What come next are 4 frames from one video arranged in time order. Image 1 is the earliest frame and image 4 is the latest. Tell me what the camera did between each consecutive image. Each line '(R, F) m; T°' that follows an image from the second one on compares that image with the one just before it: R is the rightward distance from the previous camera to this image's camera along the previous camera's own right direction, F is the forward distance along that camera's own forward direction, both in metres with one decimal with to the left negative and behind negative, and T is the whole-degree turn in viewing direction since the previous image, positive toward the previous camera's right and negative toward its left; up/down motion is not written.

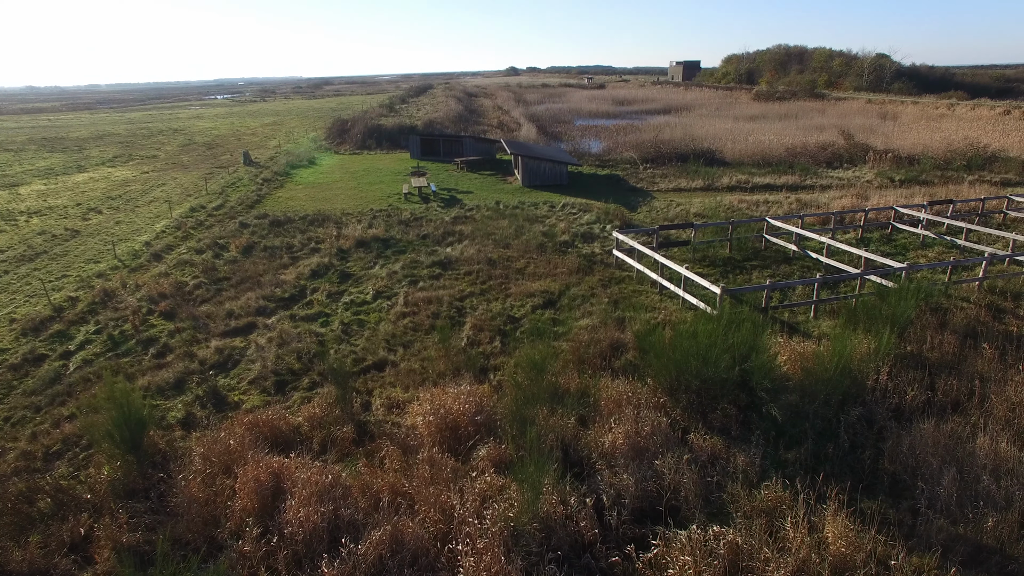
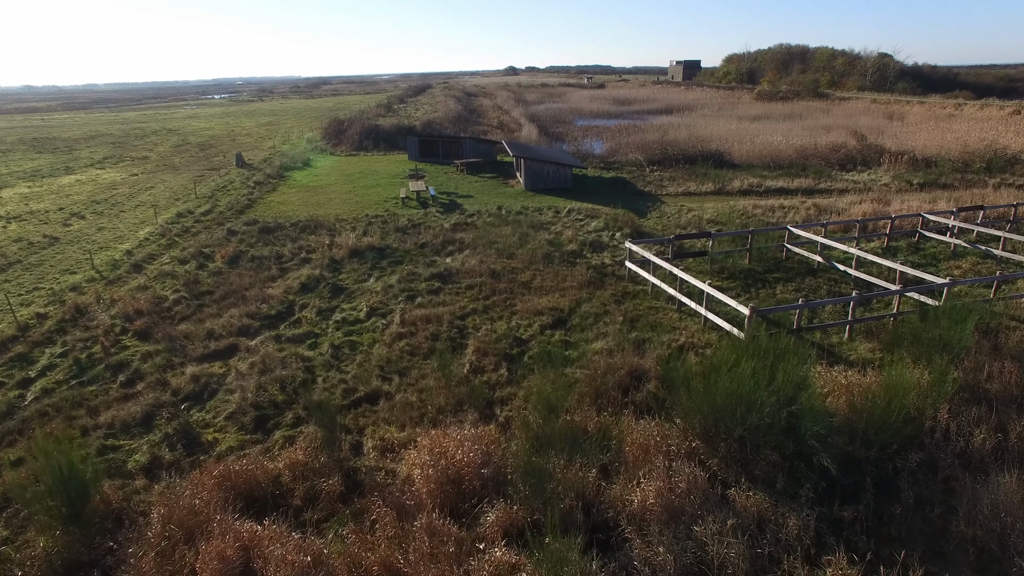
(-0.1, +0.9) m; 0°
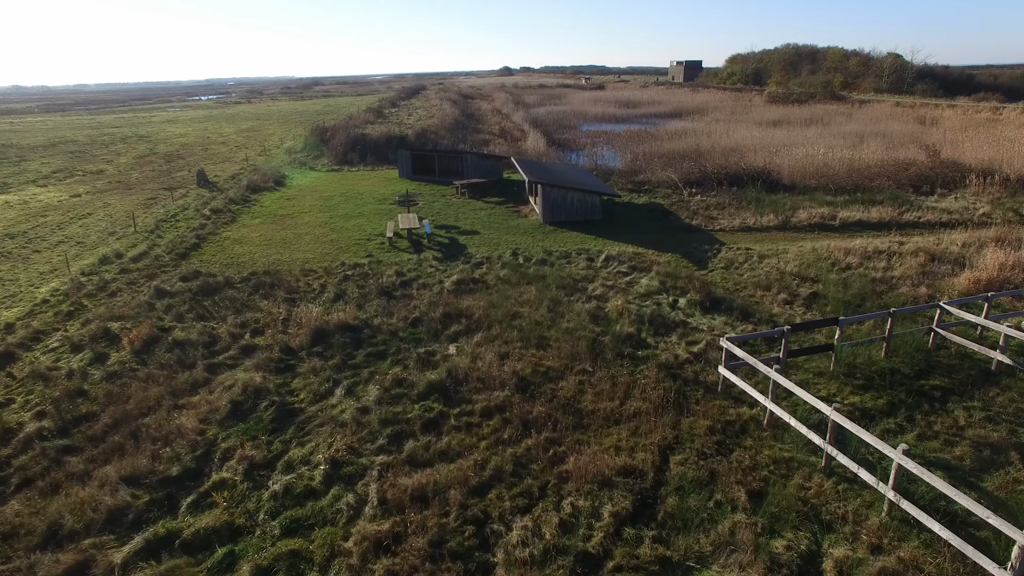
(-0.5, +3.8) m; +1°
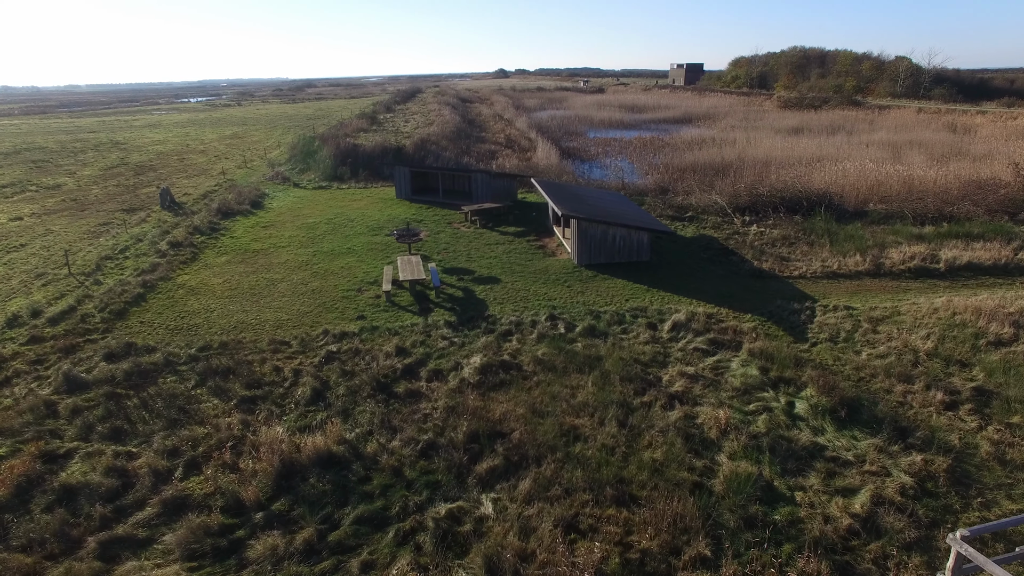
(-0.7, +3.1) m; +1°
